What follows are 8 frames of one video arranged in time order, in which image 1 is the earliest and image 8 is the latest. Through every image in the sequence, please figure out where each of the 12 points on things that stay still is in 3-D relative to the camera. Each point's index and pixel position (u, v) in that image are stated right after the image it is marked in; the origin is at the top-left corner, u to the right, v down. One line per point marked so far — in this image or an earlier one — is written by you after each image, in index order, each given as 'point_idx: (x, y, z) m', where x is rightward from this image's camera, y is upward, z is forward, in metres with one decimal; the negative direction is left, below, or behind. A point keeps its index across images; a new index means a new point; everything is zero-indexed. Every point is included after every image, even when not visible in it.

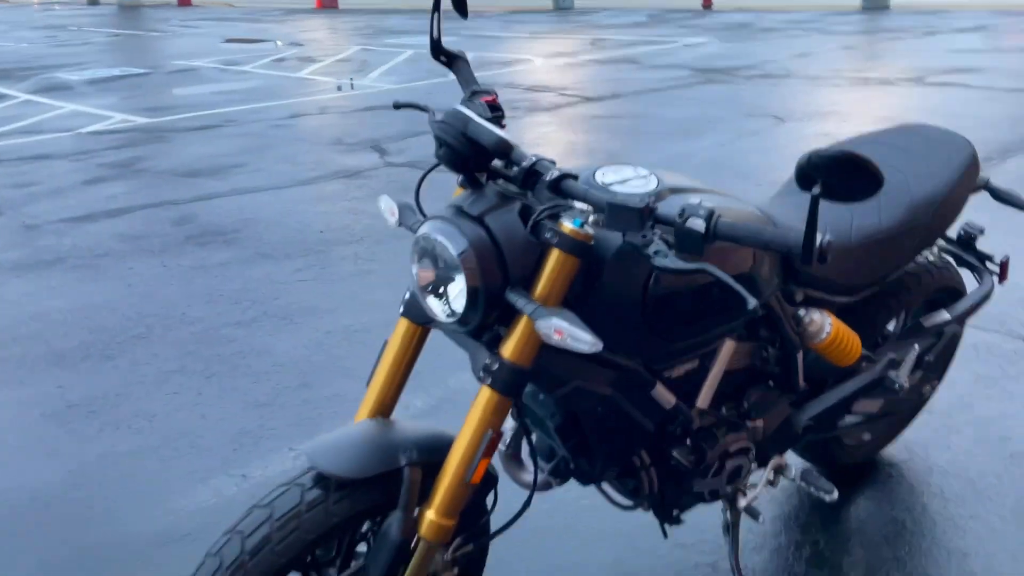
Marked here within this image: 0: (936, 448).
0: (+1.5, -0.6, +3.4) m
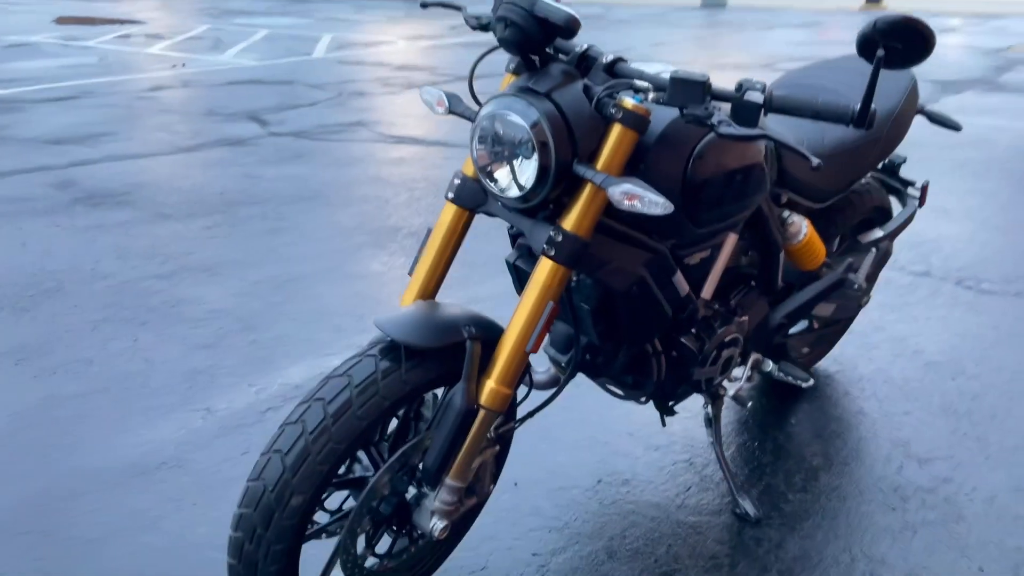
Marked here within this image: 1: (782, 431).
0: (+1.4, -0.3, +3.8) m
1: (+0.9, -0.5, +3.2) m
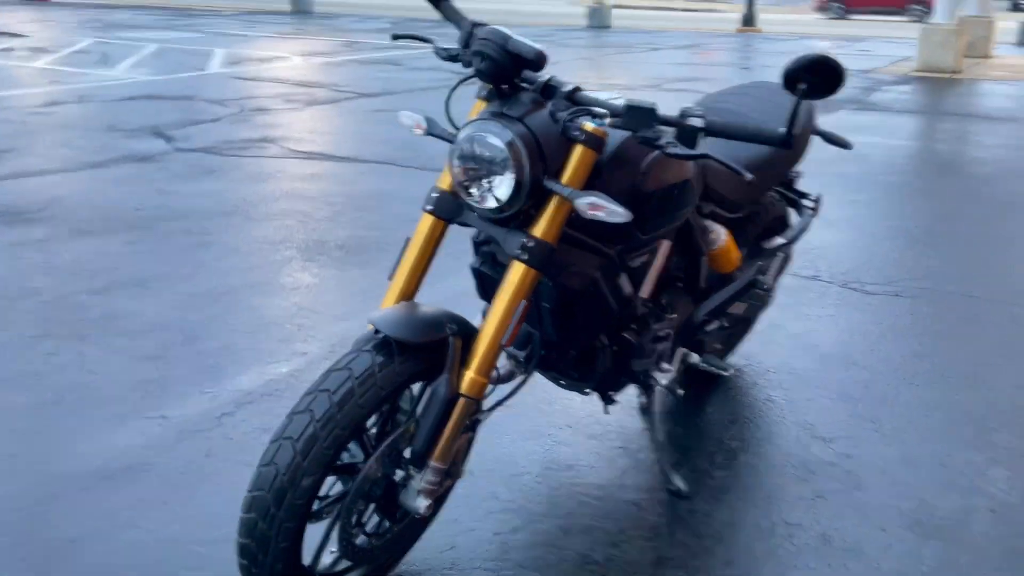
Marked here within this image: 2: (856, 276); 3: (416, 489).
0: (+1.1, -0.3, +4.2) m
1: (+0.7, -0.5, +3.6) m
2: (+1.9, +0.1, +5.4) m
3: (-0.2, -0.5, +2.3) m
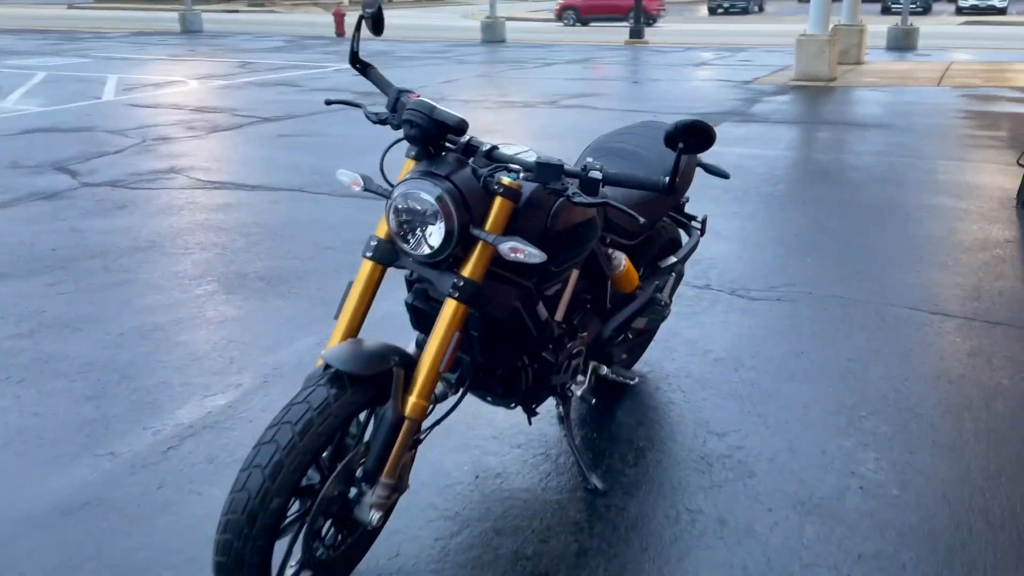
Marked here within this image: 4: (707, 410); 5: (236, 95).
0: (+0.7, -0.4, +4.6) m
1: (+0.4, -0.6, +4.0) m
2: (+1.4, 0.0, +5.9) m
3: (-0.4, -0.6, +2.6) m
4: (+0.8, -0.5, +4.1) m
5: (-4.4, +3.1, +15.4) m
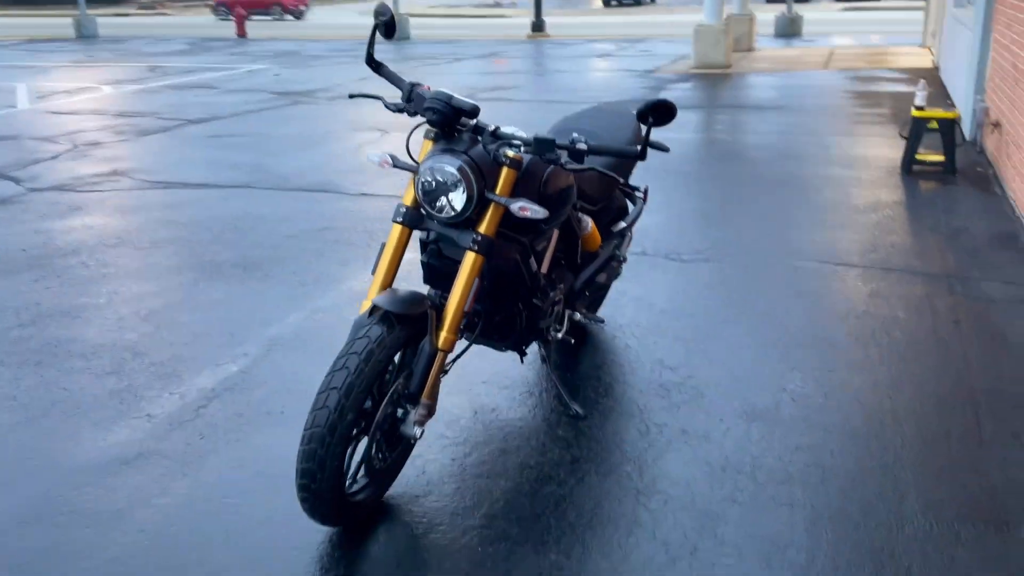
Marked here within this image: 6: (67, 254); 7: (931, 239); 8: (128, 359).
0: (+0.6, -0.2, +5.3) m
1: (+0.3, -0.4, +4.7) m
2: (+1.1, +0.3, +6.7) m
3: (-0.3, -0.4, +3.2) m
4: (+0.7, -0.3, +4.8) m
5: (-5.7, +3.0, +15.5) m
6: (-3.1, +0.2, +6.8) m
7: (+2.9, +0.3, +6.7) m
8: (-1.9, -0.4, +4.9) m
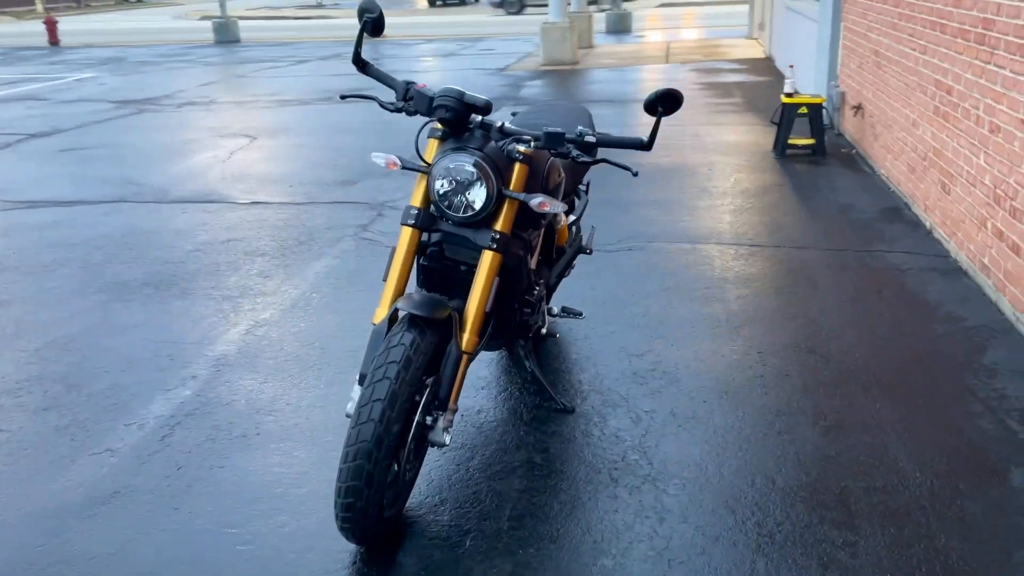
0: (+0.3, -0.1, +5.4) m
1: (+0.2, -0.3, +4.7) m
2: (+0.6, +0.3, +6.8) m
3: (-0.2, -0.5, +3.2) m
4: (+0.5, -0.3, +4.9) m
5: (-7.9, +2.6, +14.3) m
6: (-3.6, 0.0, +6.2) m
7: (+2.3, +0.5, +7.1) m
8: (-2.1, -0.5, +4.5) m
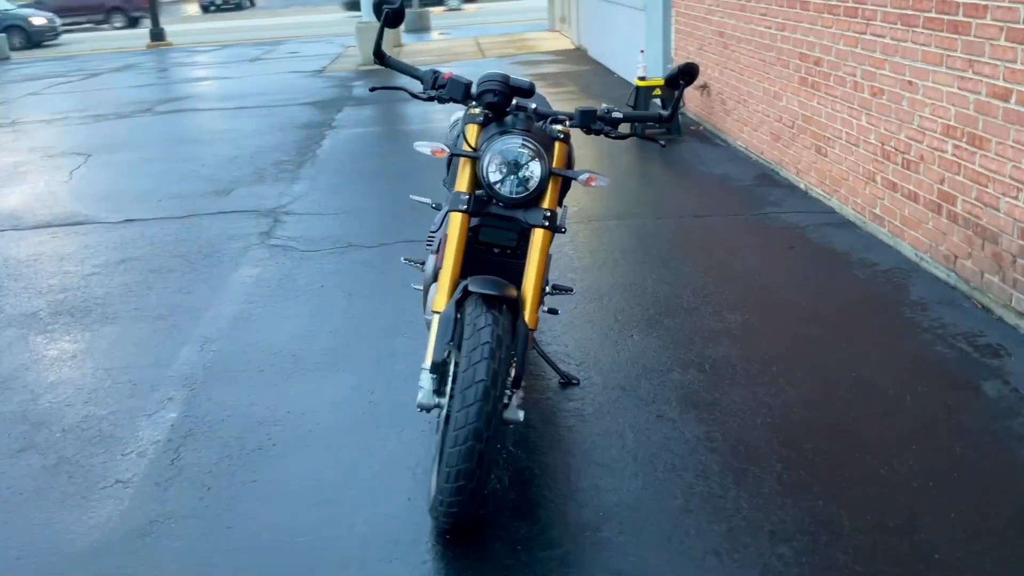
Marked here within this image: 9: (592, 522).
0: (0.0, 0.0, +5.5) m
1: (+0.1, -0.3, +4.8) m
2: (-0.1, +0.4, +6.9) m
3: (0.0, -0.4, +3.2) m
4: (+0.4, -0.1, +5.1) m
5: (-10.1, +1.8, +12.5) m
6: (-4.0, -0.3, +5.5) m
7: (+1.6, +0.8, +7.6) m
8: (-2.1, -0.6, +4.2) m
9: (+0.3, -0.8, +3.3) m
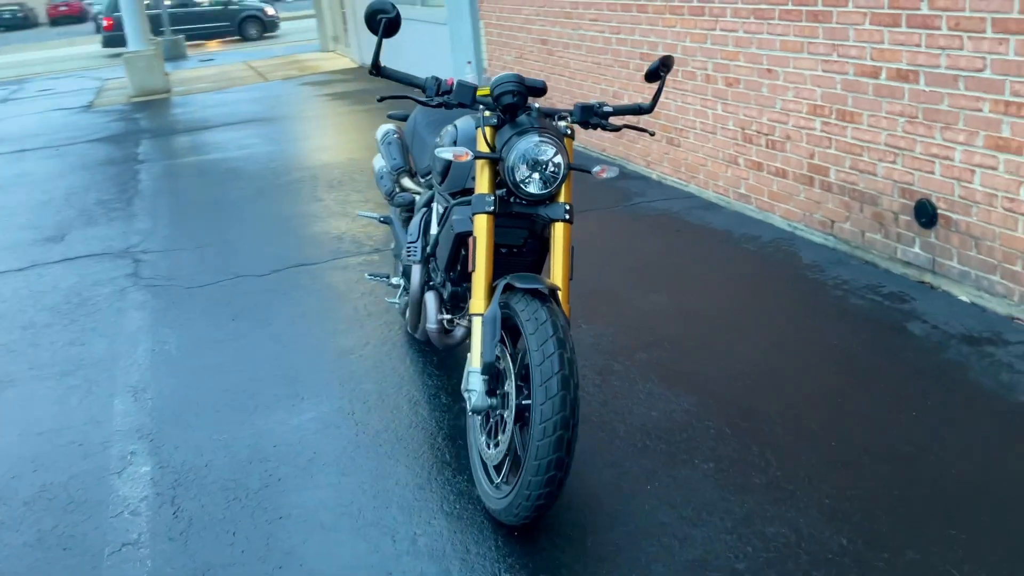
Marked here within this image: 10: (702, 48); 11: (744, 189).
0: (-0.4, -0.1, +5.5) m
1: (-0.2, -0.3, +4.9) m
2: (-0.9, +0.3, +6.9) m
3: (+0.2, -0.4, +3.3) m
4: (0.0, -0.1, +5.2) m
5: (-12.0, +0.3, +9.9) m
6: (-4.2, -0.8, +4.5) m
7: (+0.5, +0.8, +8.0) m
8: (-2.0, -0.9, +3.7) m
9: (+0.5, -0.7, +3.5) m
10: (+1.3, +1.7, +6.8) m
11: (+1.6, +0.7, +6.6) m
